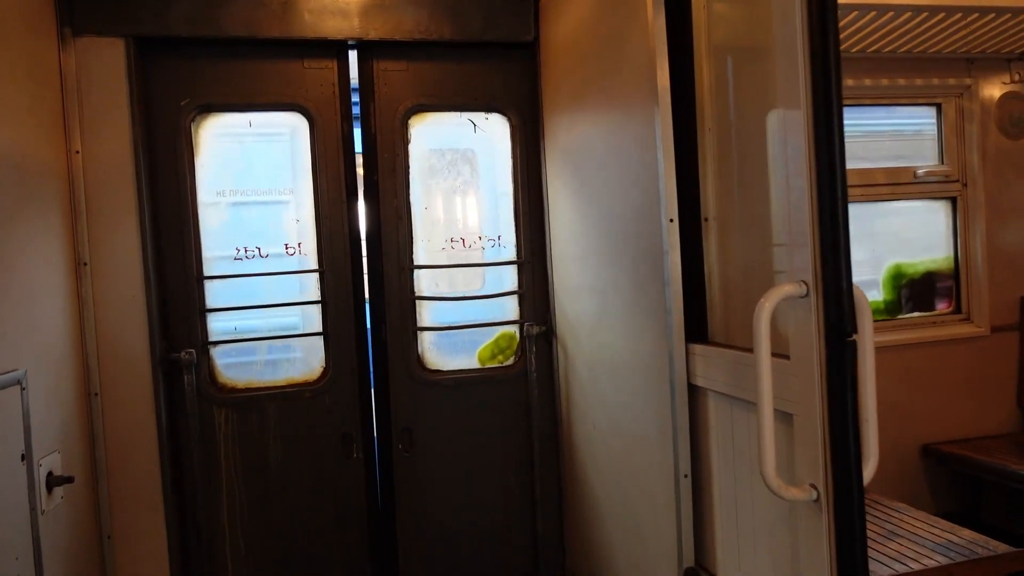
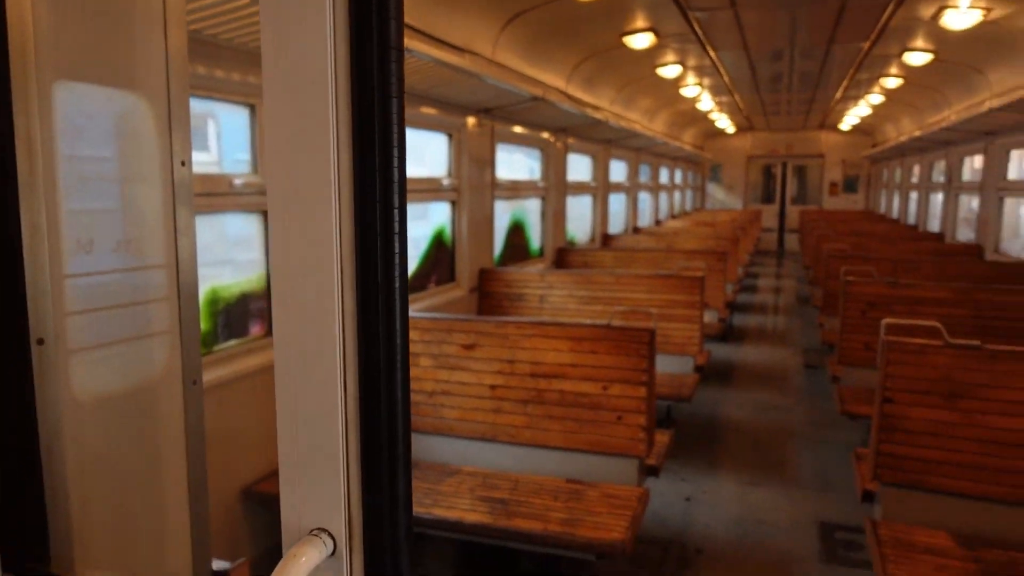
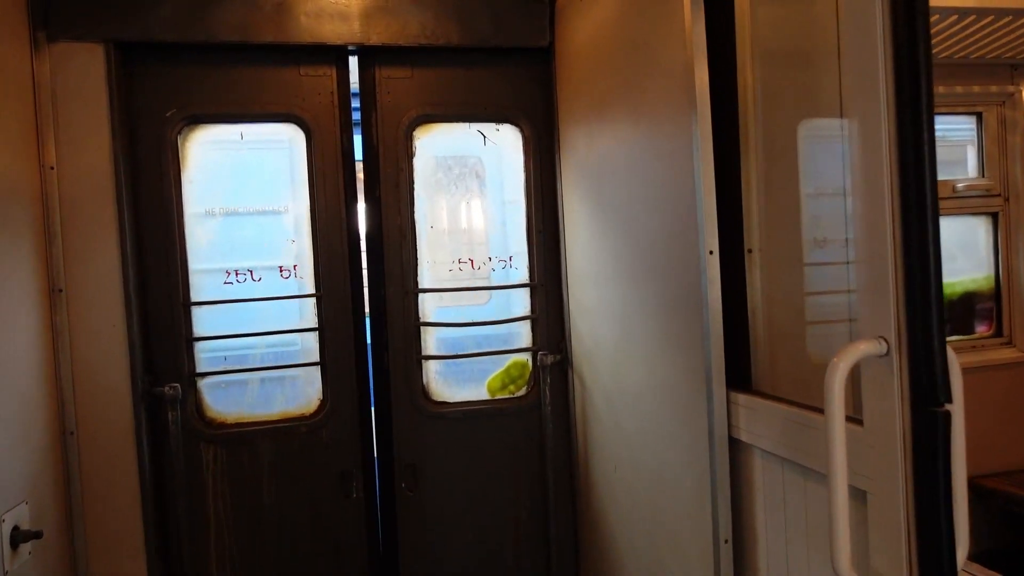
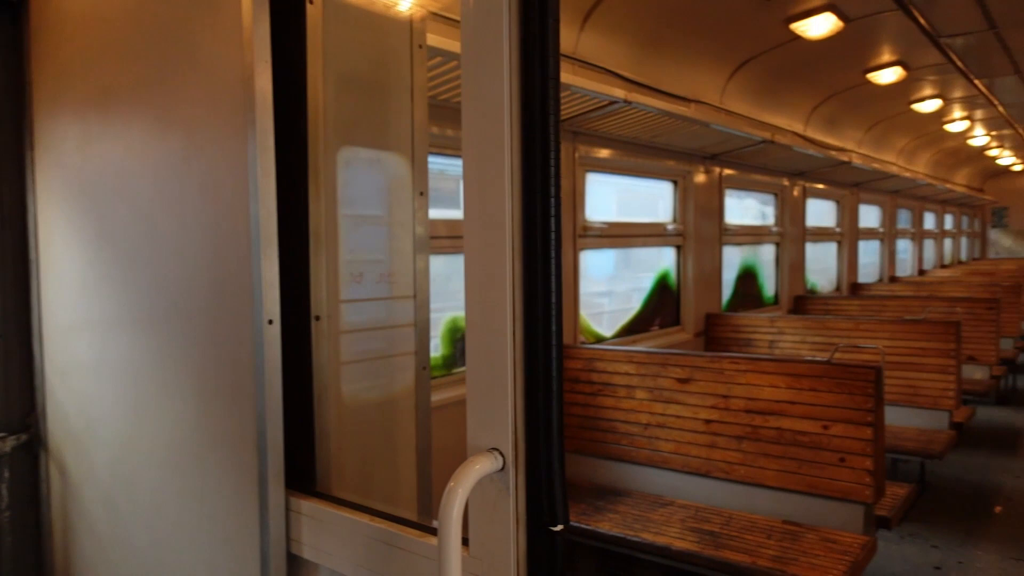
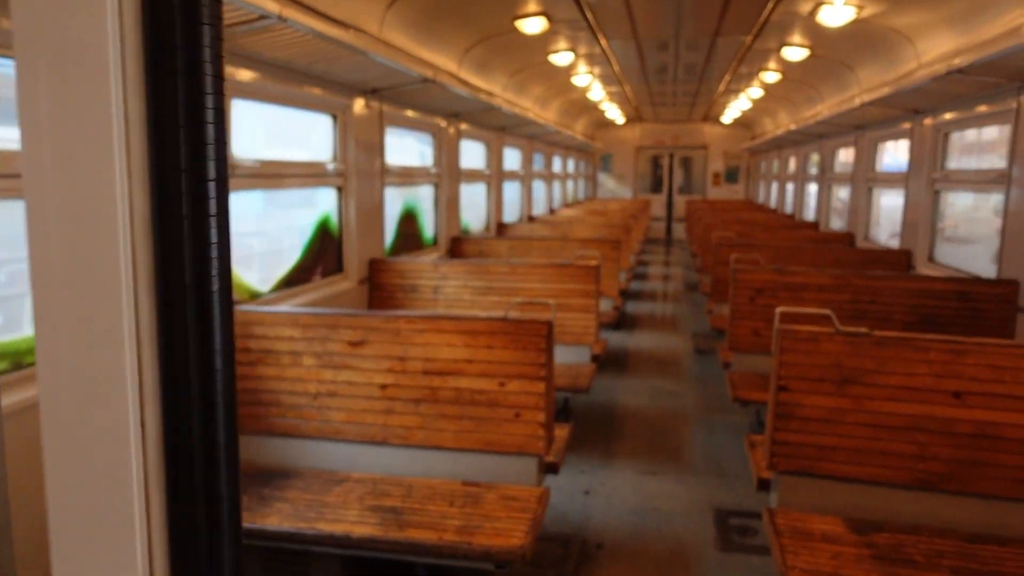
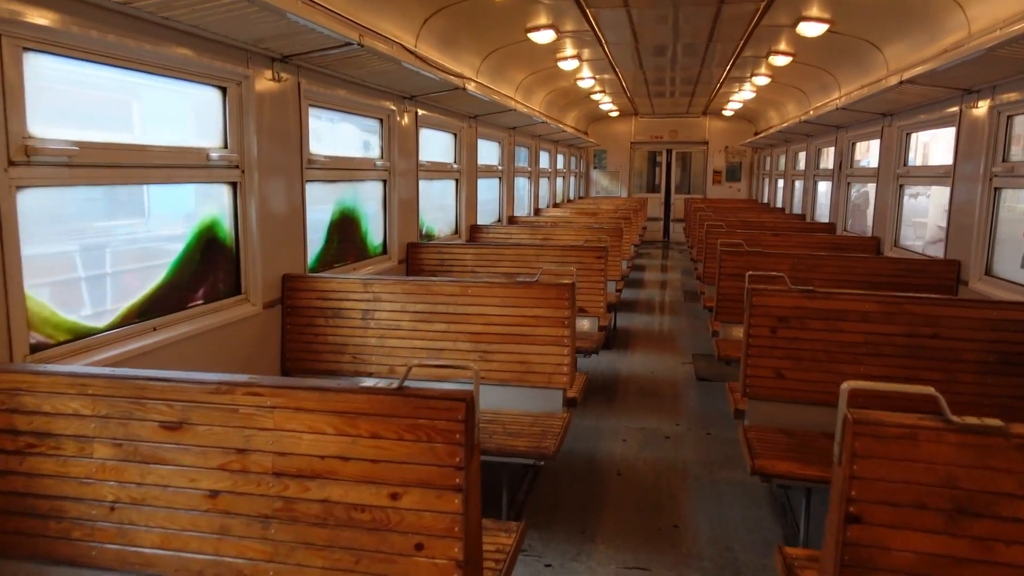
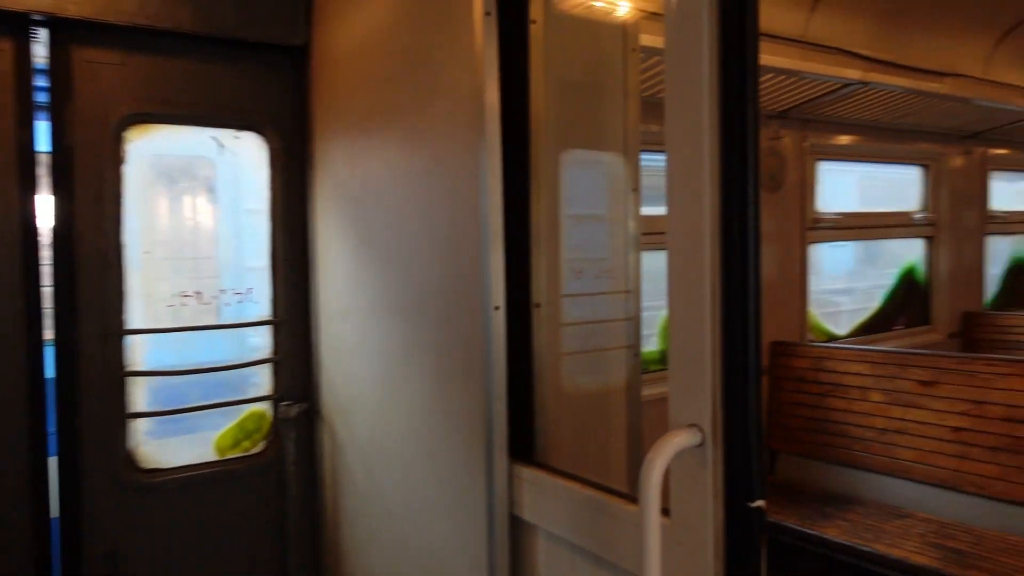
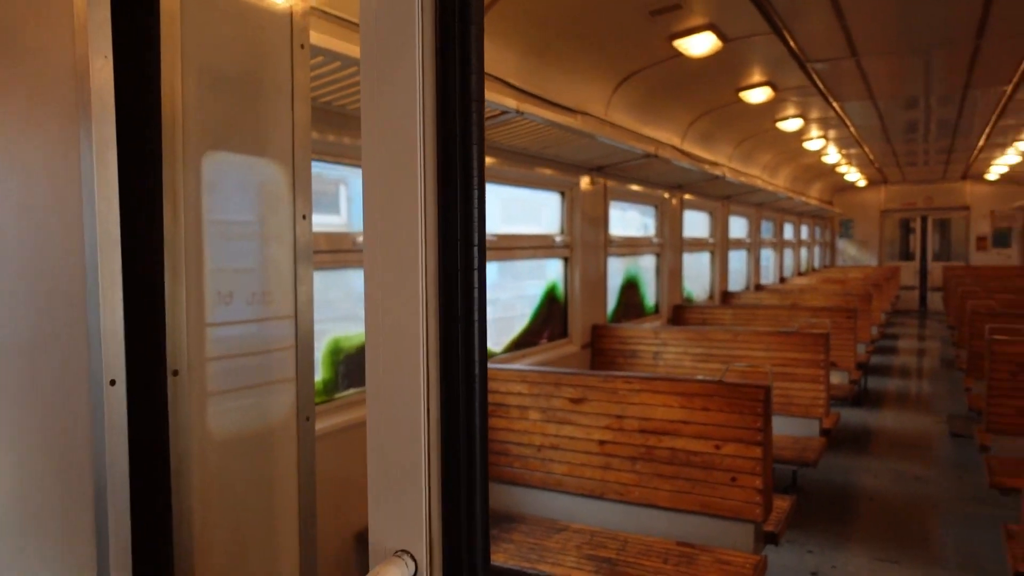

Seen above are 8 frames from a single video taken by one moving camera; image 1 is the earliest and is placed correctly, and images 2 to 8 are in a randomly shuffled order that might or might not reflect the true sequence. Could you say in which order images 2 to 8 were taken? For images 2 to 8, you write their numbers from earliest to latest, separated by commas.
3, 7, 4, 8, 2, 5, 6
